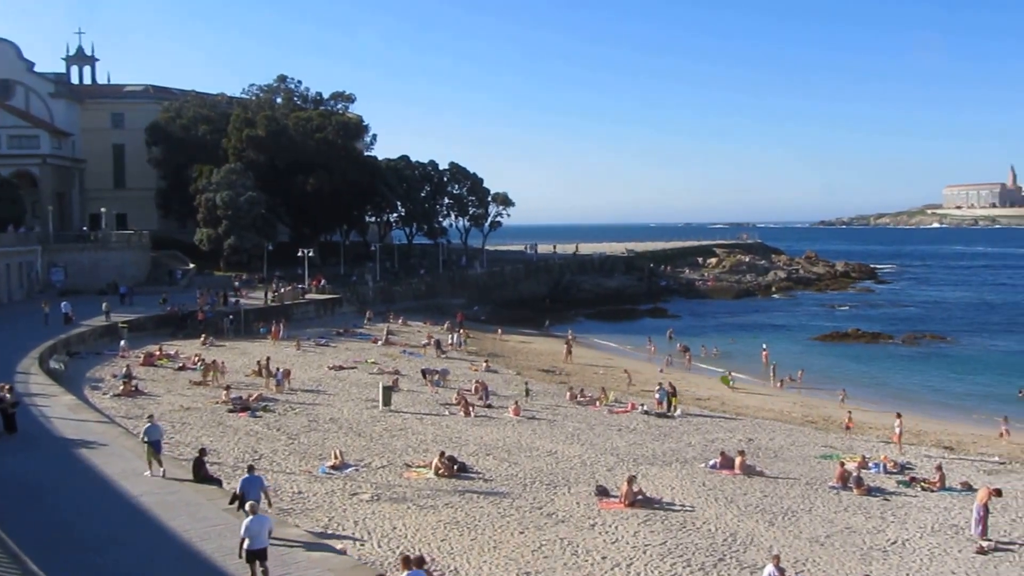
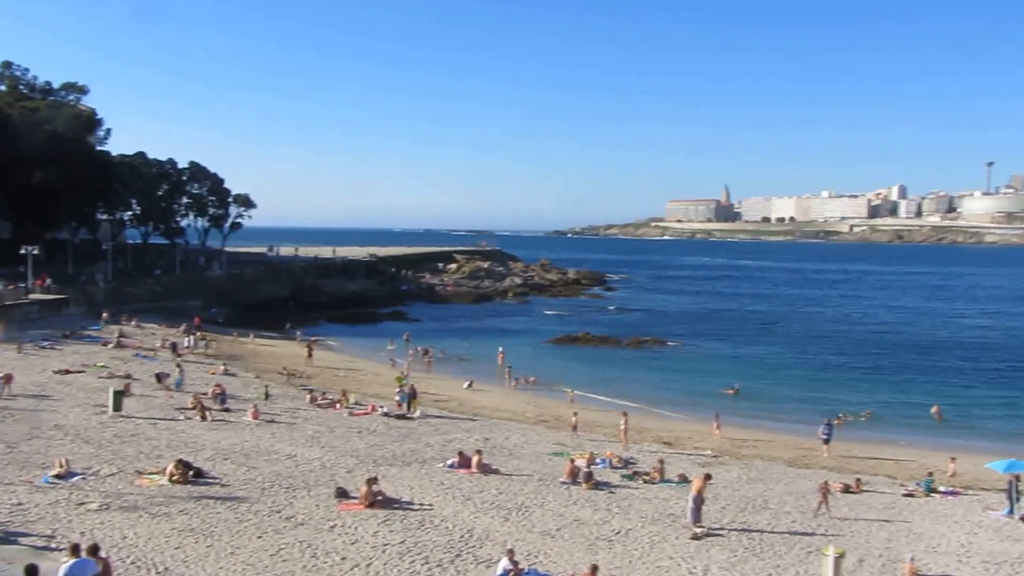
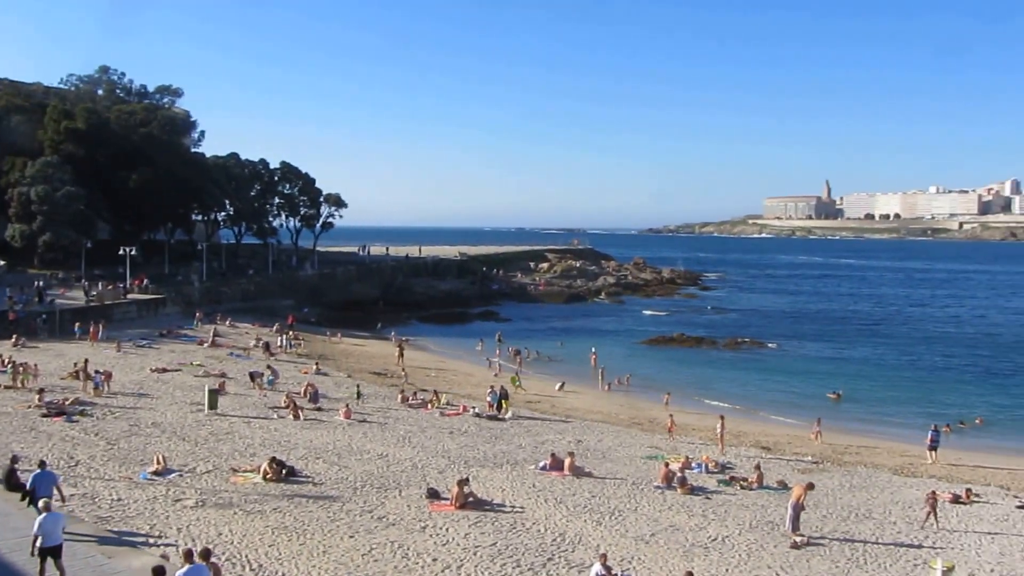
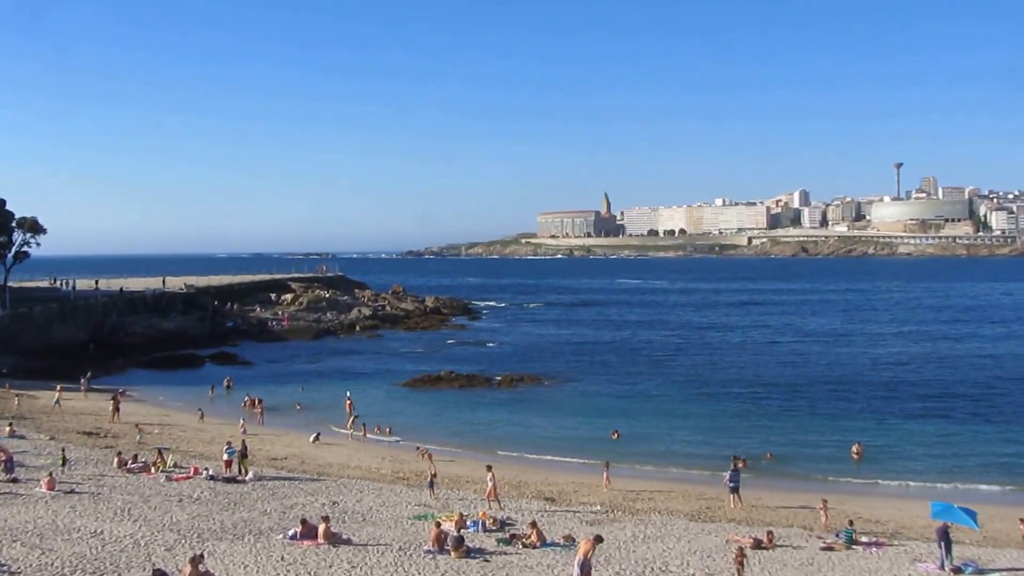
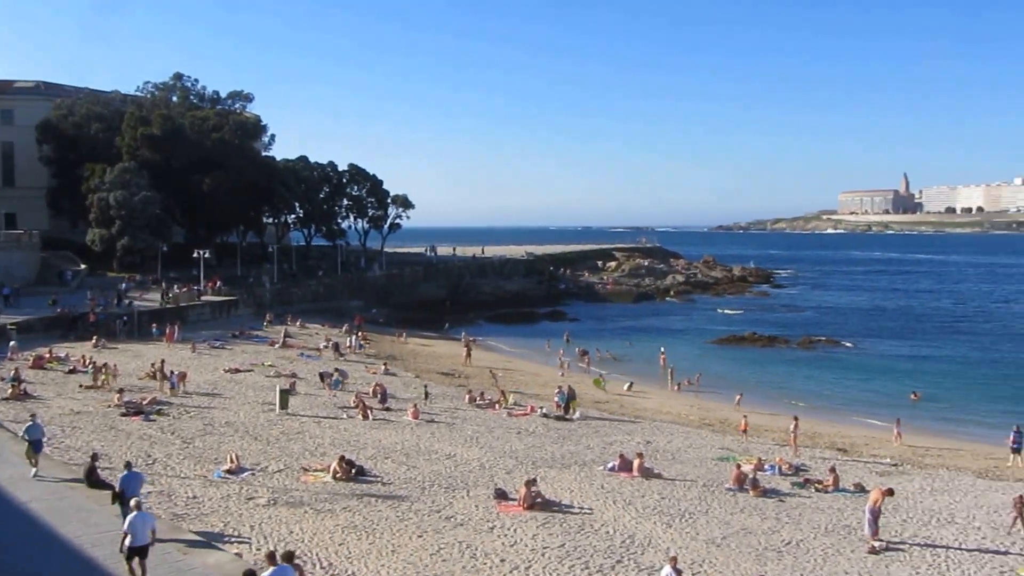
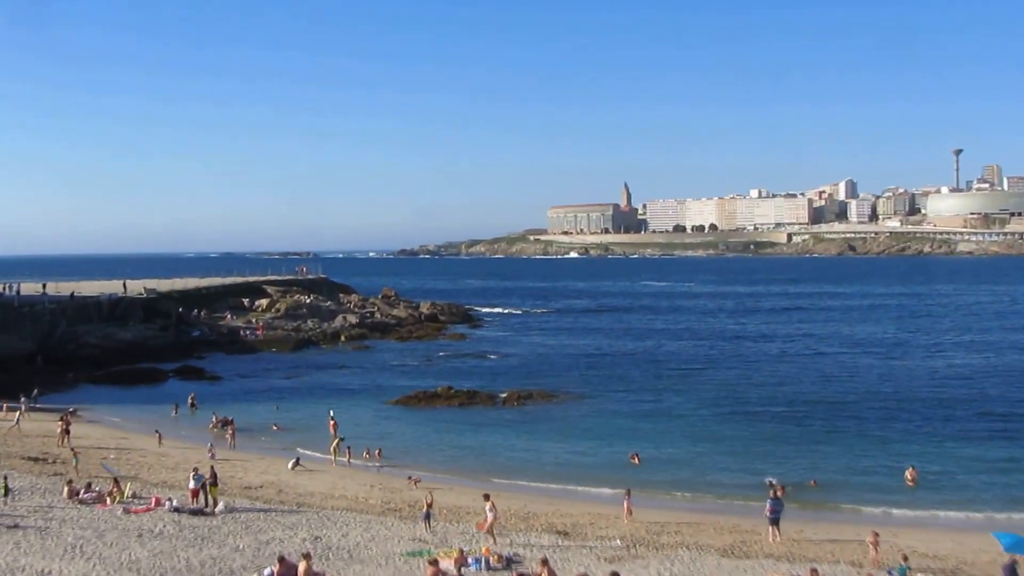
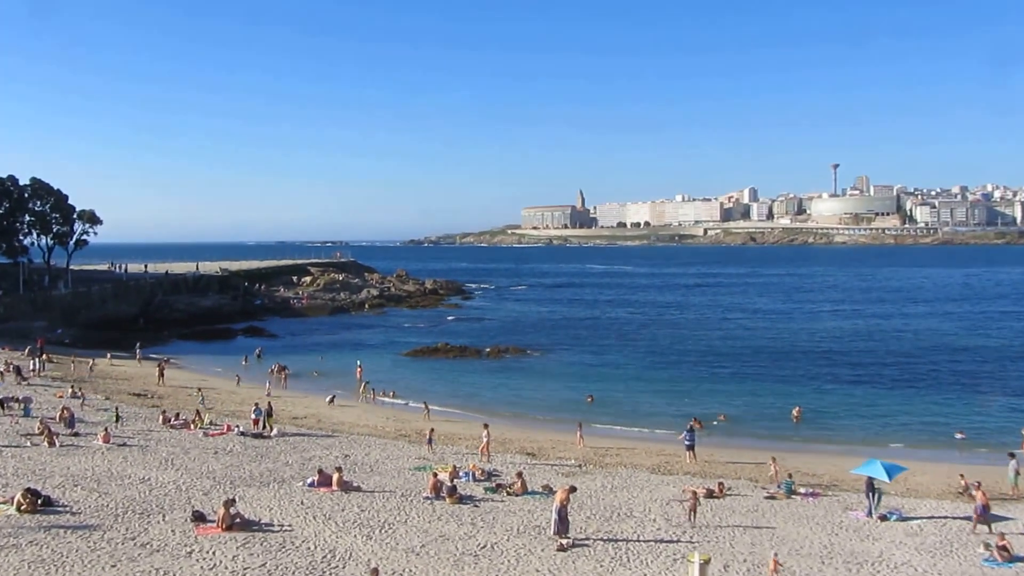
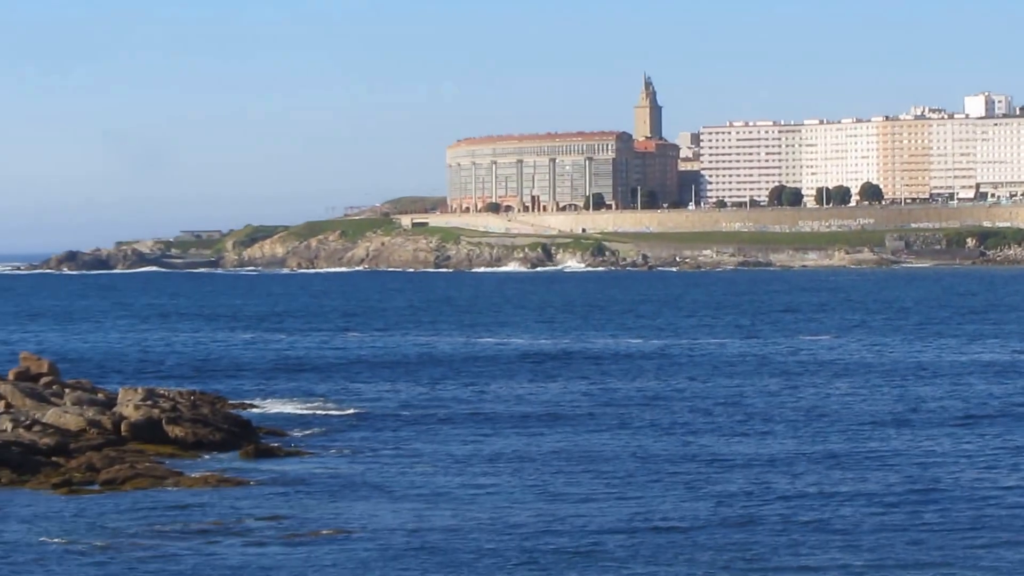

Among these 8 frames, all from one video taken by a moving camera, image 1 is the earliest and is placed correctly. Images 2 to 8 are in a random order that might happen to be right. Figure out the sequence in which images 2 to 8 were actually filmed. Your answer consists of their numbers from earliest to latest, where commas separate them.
5, 3, 2, 7, 4, 6, 8
